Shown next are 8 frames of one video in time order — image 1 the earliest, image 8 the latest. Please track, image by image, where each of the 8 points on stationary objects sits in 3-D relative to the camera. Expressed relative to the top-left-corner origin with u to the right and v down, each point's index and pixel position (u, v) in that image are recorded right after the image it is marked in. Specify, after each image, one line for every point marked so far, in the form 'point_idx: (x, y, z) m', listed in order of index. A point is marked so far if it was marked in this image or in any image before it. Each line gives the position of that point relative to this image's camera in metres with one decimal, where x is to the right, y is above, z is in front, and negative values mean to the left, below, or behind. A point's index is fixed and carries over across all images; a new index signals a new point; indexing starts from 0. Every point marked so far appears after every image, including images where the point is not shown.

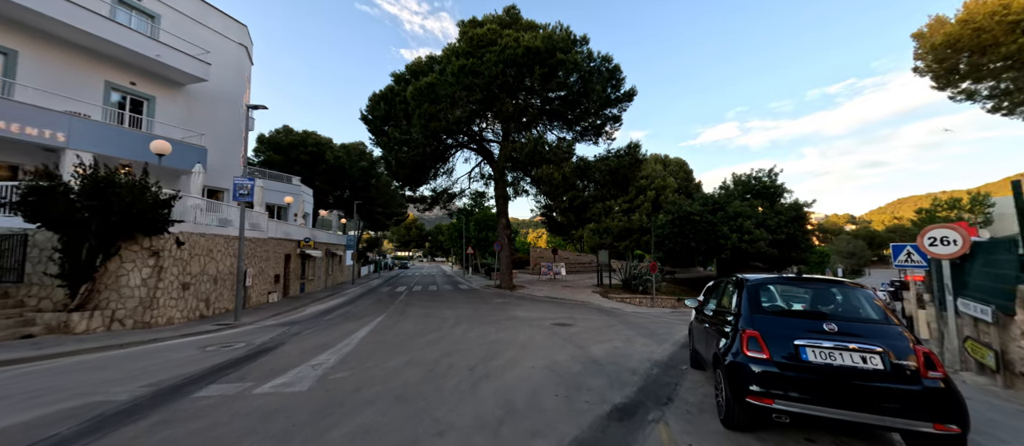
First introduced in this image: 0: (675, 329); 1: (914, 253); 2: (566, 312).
0: (+5.4, -3.5, +11.5) m
1: (+10.9, -0.8, +9.5) m
2: (+2.1, -3.6, +14.1) m
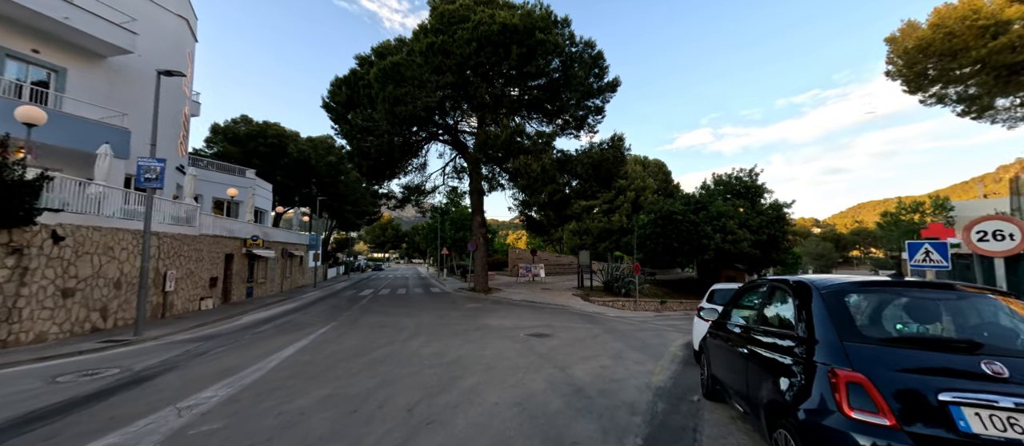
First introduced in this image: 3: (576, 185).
0: (+4.5, -3.3, +10.1) m
1: (+10.1, -0.7, +8.4) m
2: (+1.1, -3.4, +12.5) m
3: (+3.5, +2.1, +18.9) m
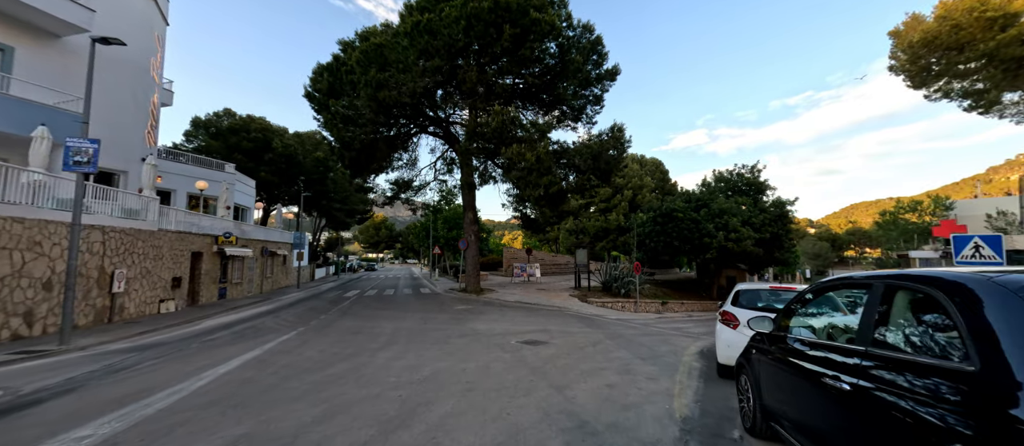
0: (+4.2, -3.1, +8.9) m
1: (+9.9, -0.5, +7.4) m
2: (+0.8, -3.2, +11.3) m
3: (+3.2, +2.3, +17.7) m
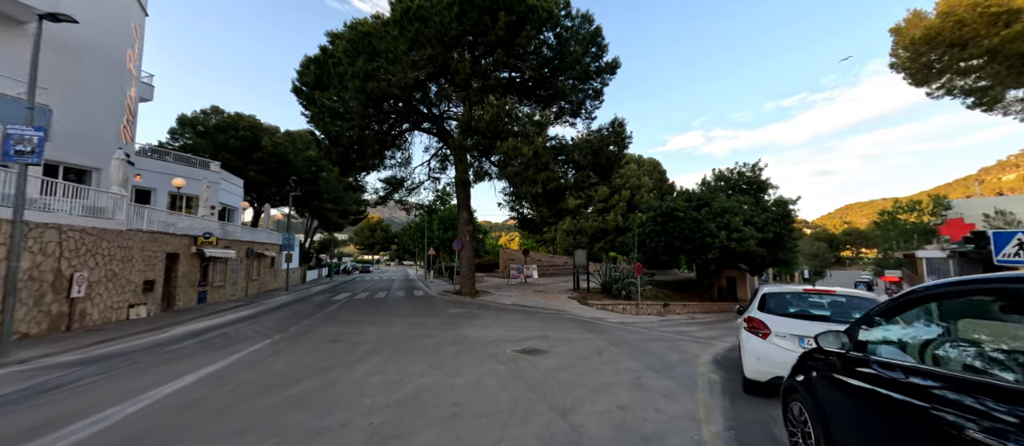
0: (+4.1, -3.0, +8.2) m
1: (+9.8, -0.4, +6.6) m
2: (+0.7, -3.2, +10.5) m
3: (+3.0, +2.3, +16.9) m
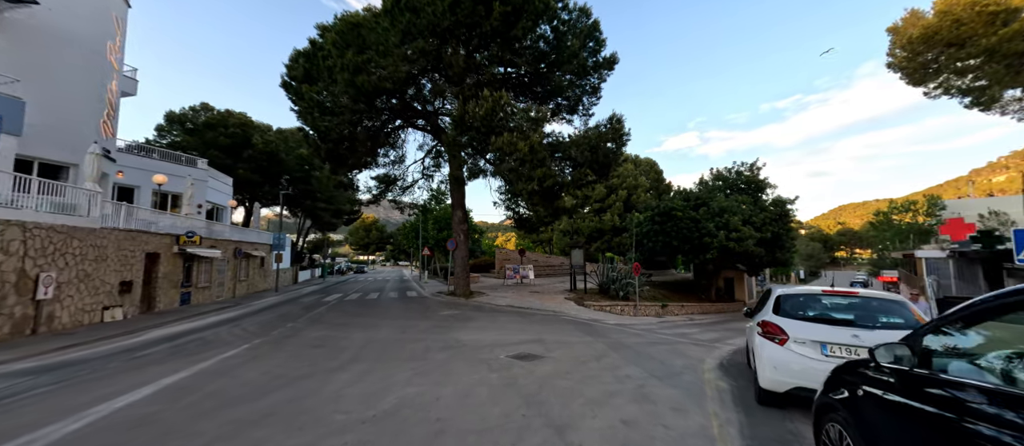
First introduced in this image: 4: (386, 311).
0: (+4.0, -3.0, +7.7) m
1: (+9.7, -0.3, +6.3) m
2: (+0.6, -3.1, +10.0) m
3: (+2.8, +2.4, +16.5) m
4: (-5.6, -3.9, +15.6) m
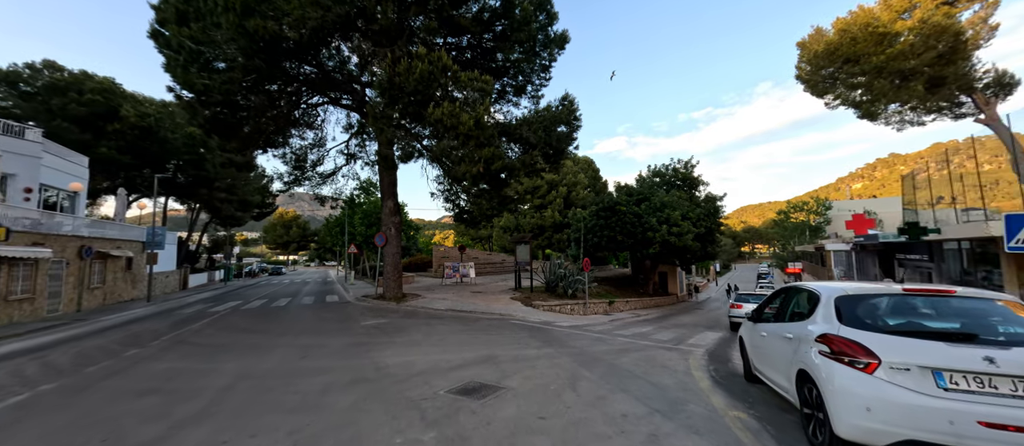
0: (+3.0, -2.7, +6.3) m
1: (+8.9, -0.1, +5.9) m
2: (-0.8, -2.8, +8.0) m
3: (+0.3, +2.7, +14.8) m
4: (-7.8, -3.5, +12.4) m
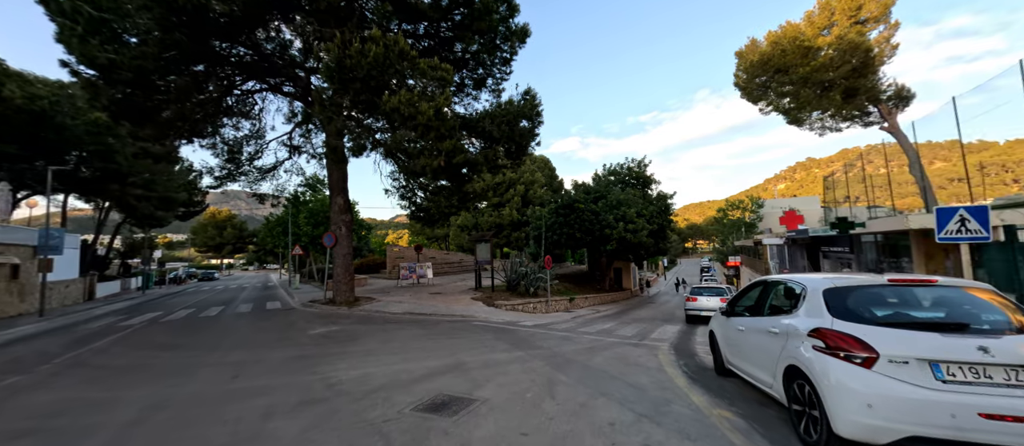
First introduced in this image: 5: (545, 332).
0: (+2.5, -2.6, +6.2) m
1: (+8.4, +0.1, +6.5) m
2: (-1.5, -2.7, +7.4) m
3: (-1.3, +2.8, +14.2) m
4: (-8.9, -3.5, +11.0) m
5: (+1.0, -3.5, +11.2) m
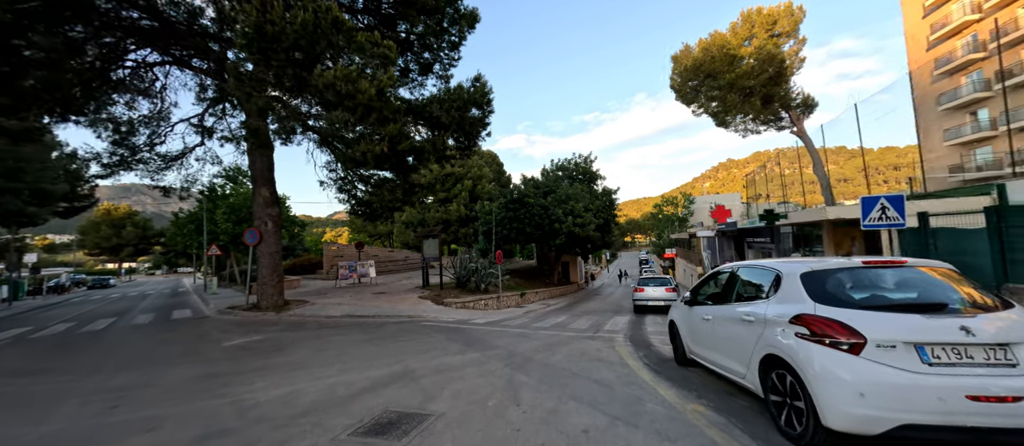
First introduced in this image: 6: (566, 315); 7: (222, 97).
0: (+1.8, -2.4, +6.0) m
1: (+7.5, +0.3, +7.1) m
2: (-2.3, -2.5, +6.6) m
3: (-3.2, +3.1, +13.3) m
4: (-10.2, -3.3, +9.0) m
5: (-0.4, -3.2, +10.7) m
6: (+2.3, -3.9, +15.1) m
7: (-12.2, +5.5, +14.8) m
